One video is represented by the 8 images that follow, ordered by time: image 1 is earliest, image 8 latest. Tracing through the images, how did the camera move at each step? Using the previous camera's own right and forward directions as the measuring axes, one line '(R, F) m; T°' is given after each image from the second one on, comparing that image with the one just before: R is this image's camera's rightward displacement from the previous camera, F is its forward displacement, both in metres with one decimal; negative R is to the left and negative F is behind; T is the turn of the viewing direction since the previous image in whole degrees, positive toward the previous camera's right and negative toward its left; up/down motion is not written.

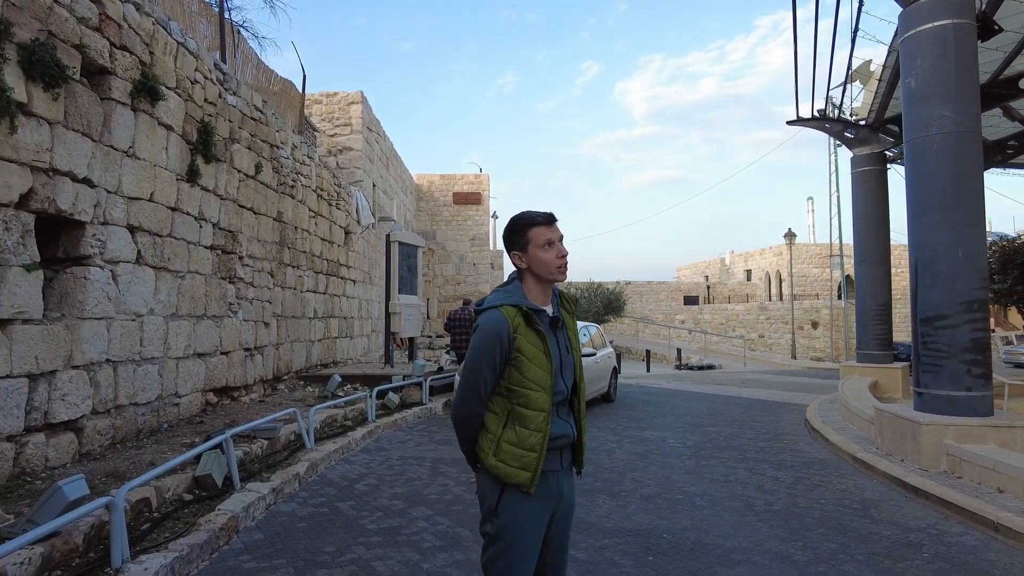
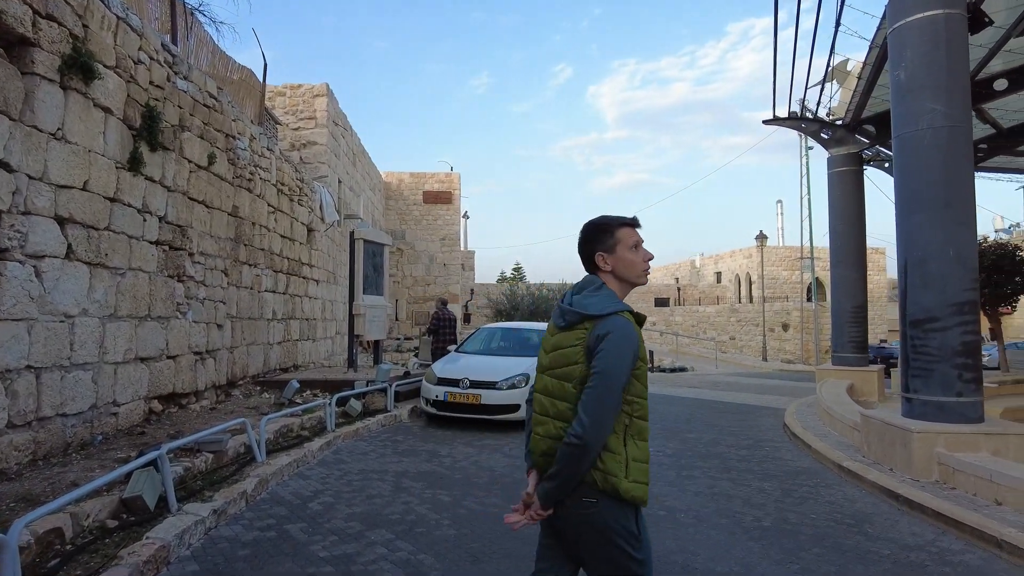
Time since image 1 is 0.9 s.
(0.0, +0.4) m; +3°
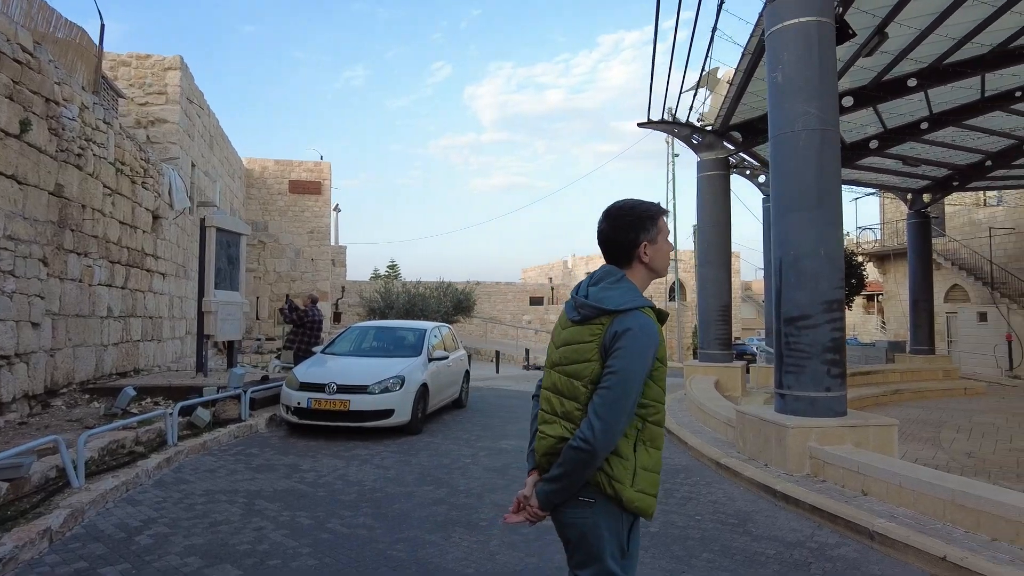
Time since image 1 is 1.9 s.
(0.0, +0.4) m; +11°
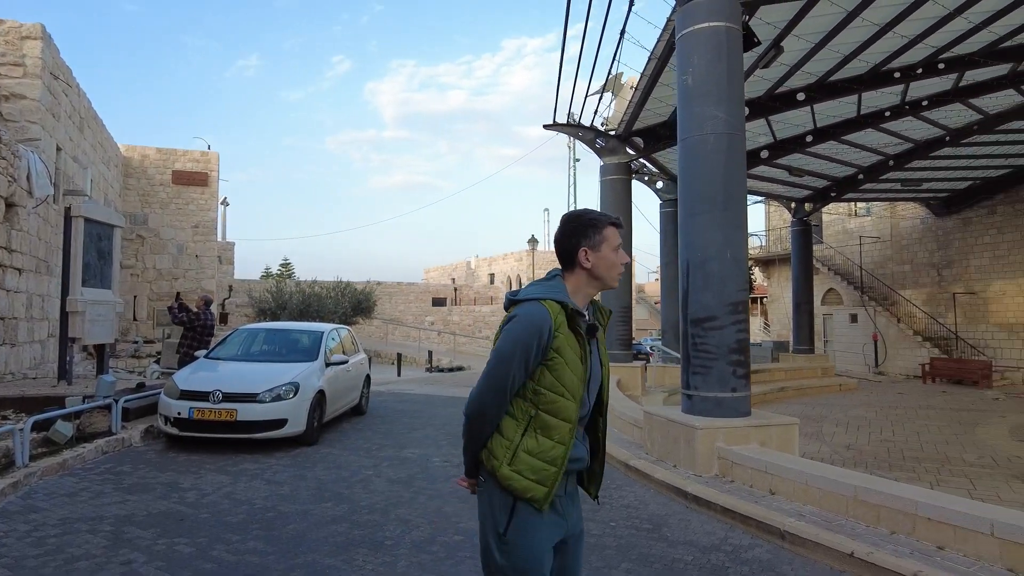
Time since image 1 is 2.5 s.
(-0.1, +0.2) m; +9°
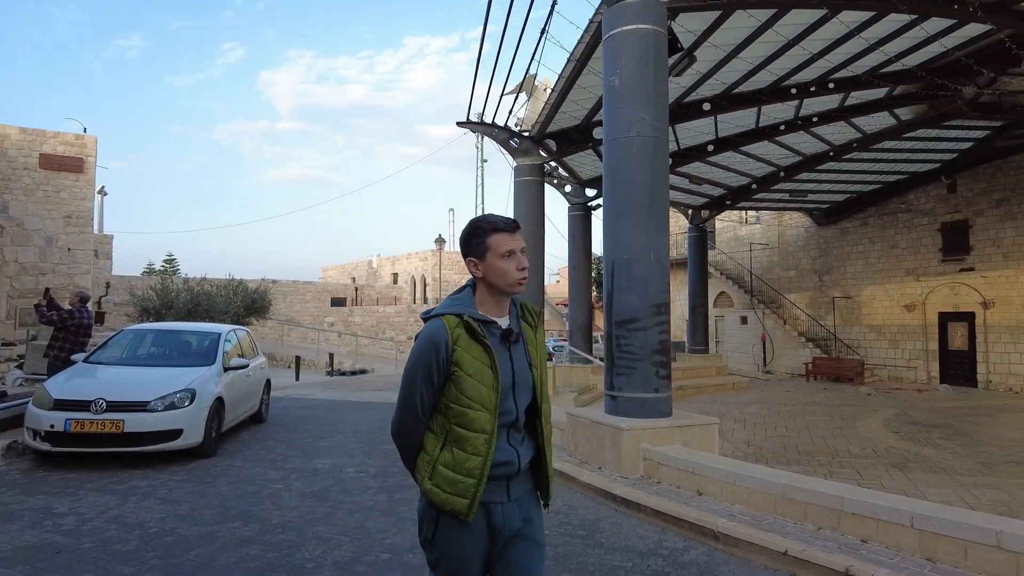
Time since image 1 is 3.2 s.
(-0.2, +0.2) m; +9°
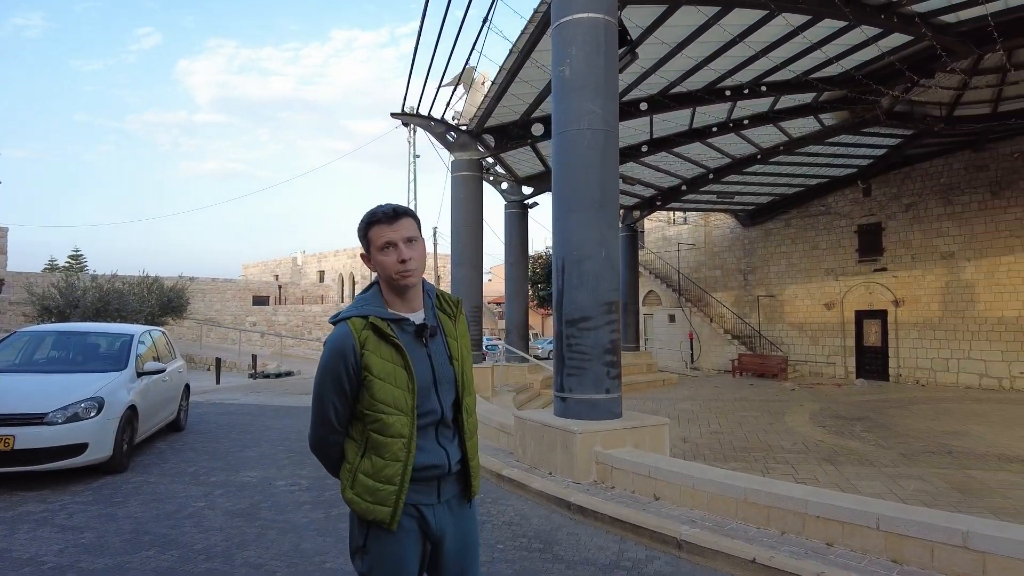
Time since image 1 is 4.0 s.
(-0.1, +0.3) m; +6°
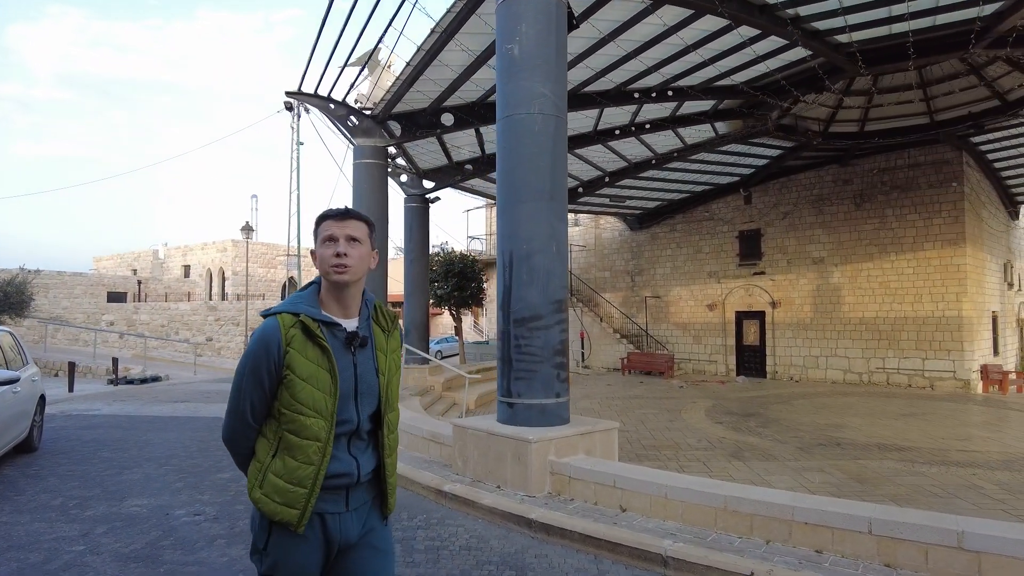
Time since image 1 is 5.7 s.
(-0.5, +0.5) m; +11°
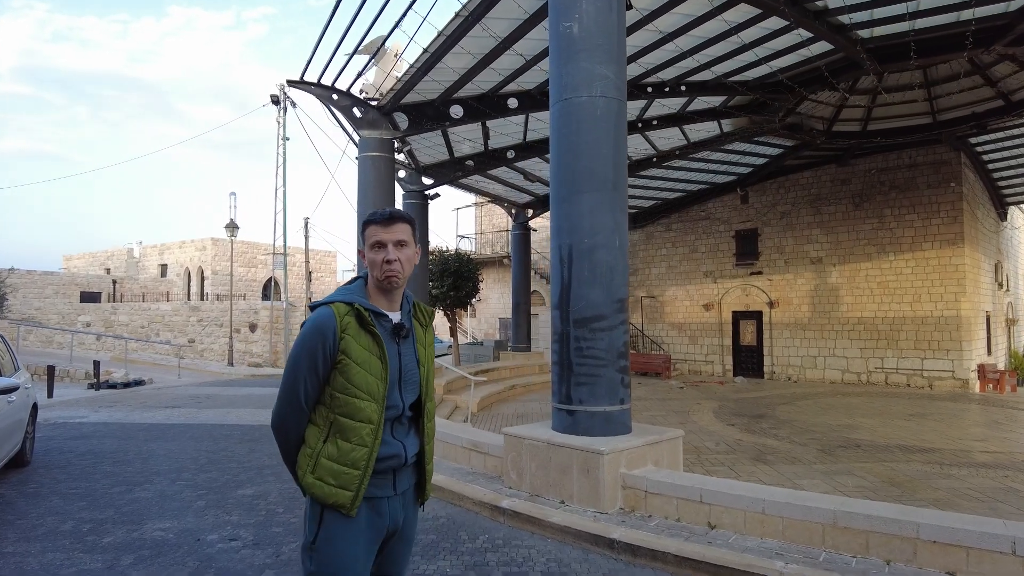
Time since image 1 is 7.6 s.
(-0.6, +0.4) m; +2°
